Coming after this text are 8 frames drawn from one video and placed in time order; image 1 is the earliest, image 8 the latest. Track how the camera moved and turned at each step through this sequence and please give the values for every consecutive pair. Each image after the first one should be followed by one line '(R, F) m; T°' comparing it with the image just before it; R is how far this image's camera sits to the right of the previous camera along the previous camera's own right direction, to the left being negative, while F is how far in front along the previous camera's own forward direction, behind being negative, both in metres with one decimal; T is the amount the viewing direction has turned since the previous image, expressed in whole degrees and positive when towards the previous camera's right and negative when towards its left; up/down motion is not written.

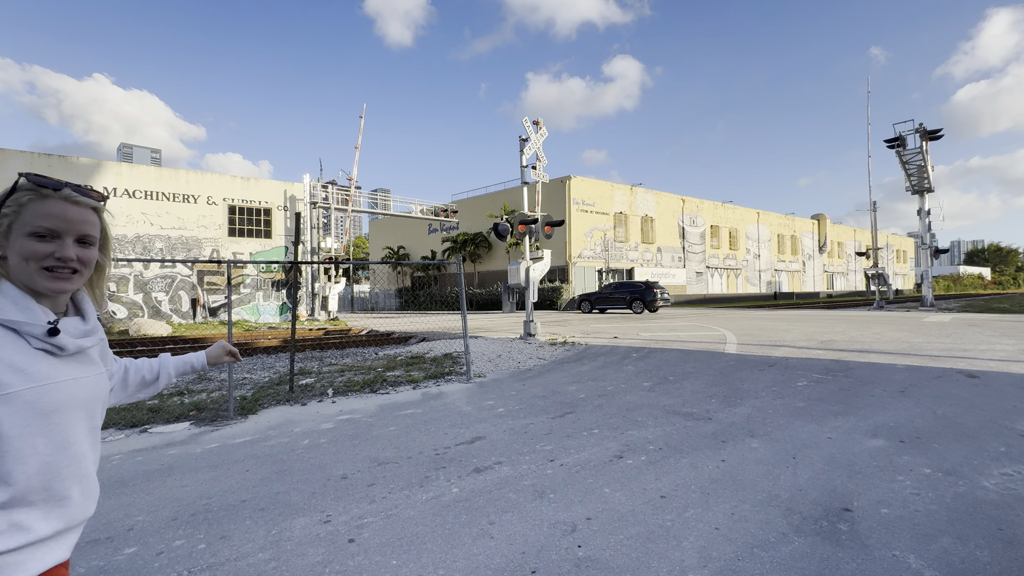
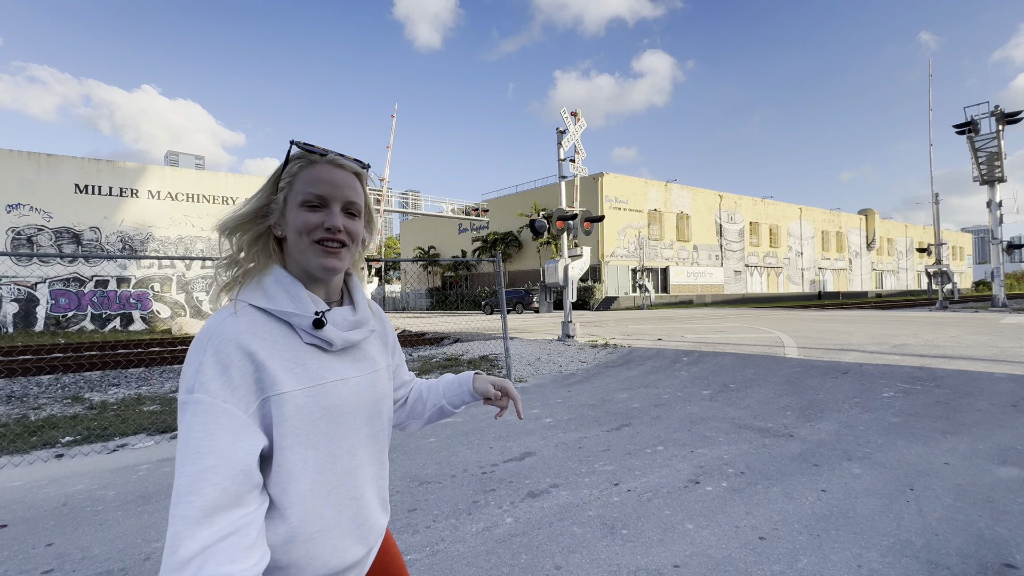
(-0.2, +0.5) m; -4°
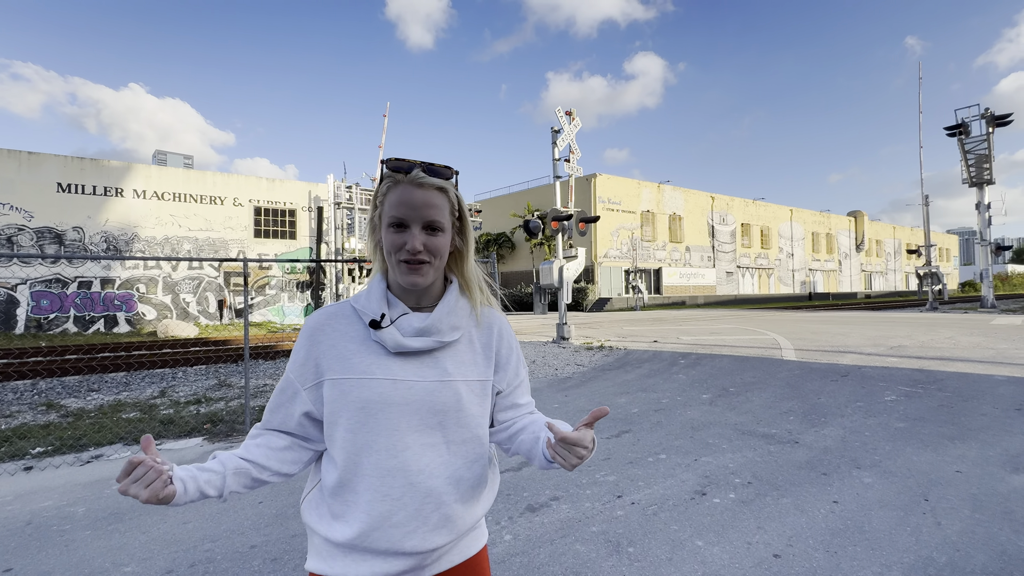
(0.0, +0.2) m; +1°
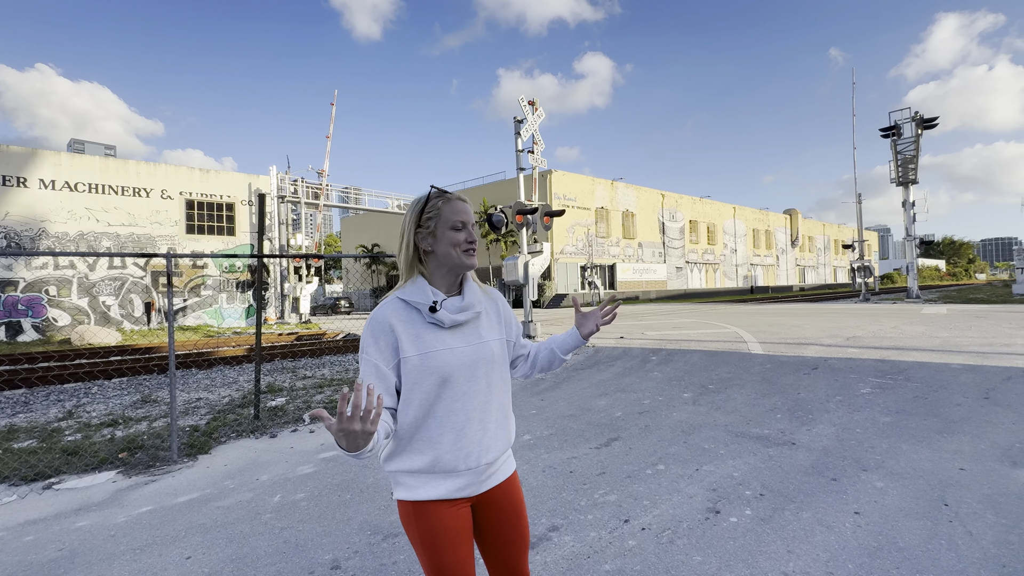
(-0.2, +0.5) m; +6°
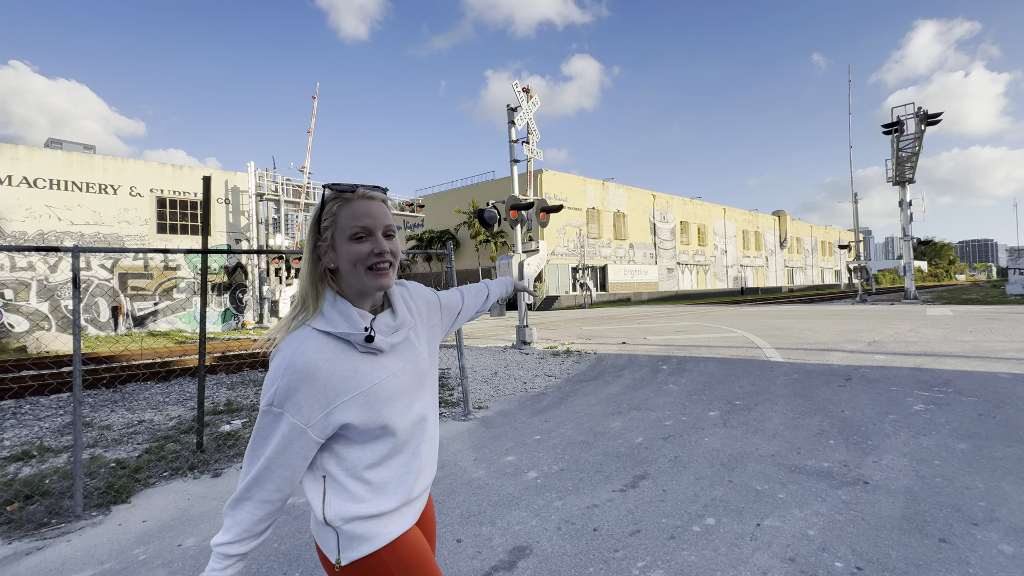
(-0.1, +0.9) m; +1°
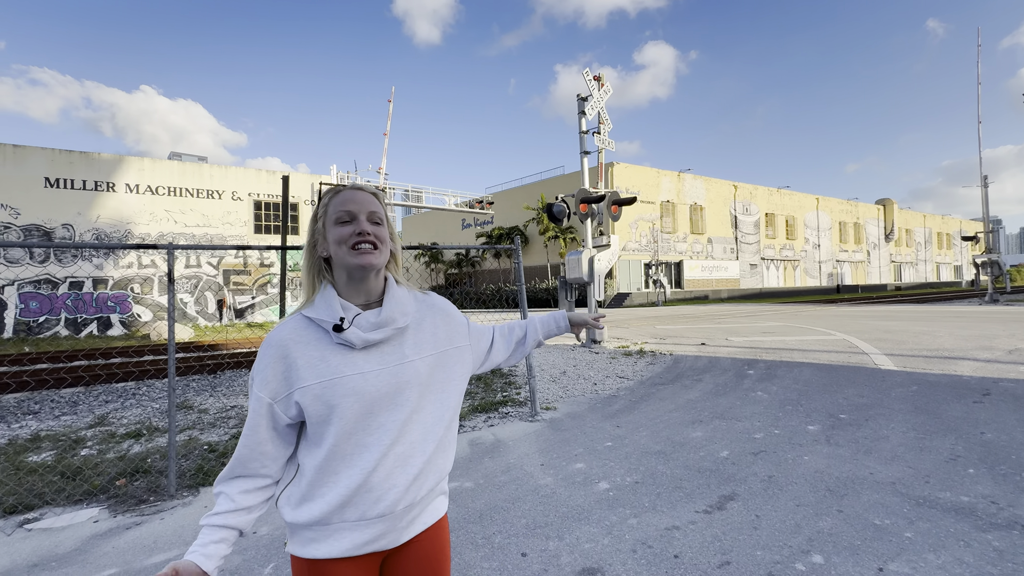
(0.0, +0.2) m; -9°
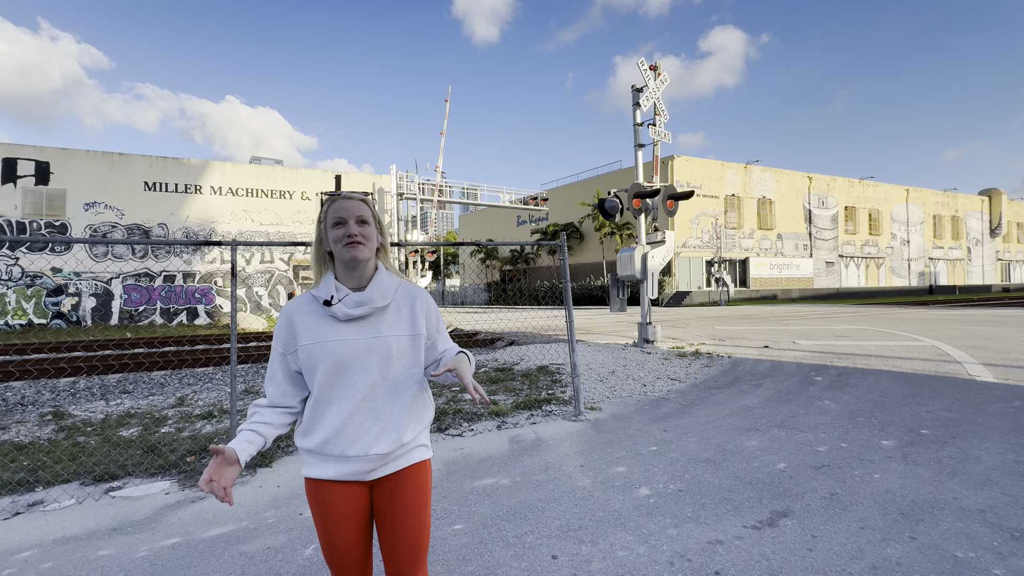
(+0.1, +0.1) m; -7°
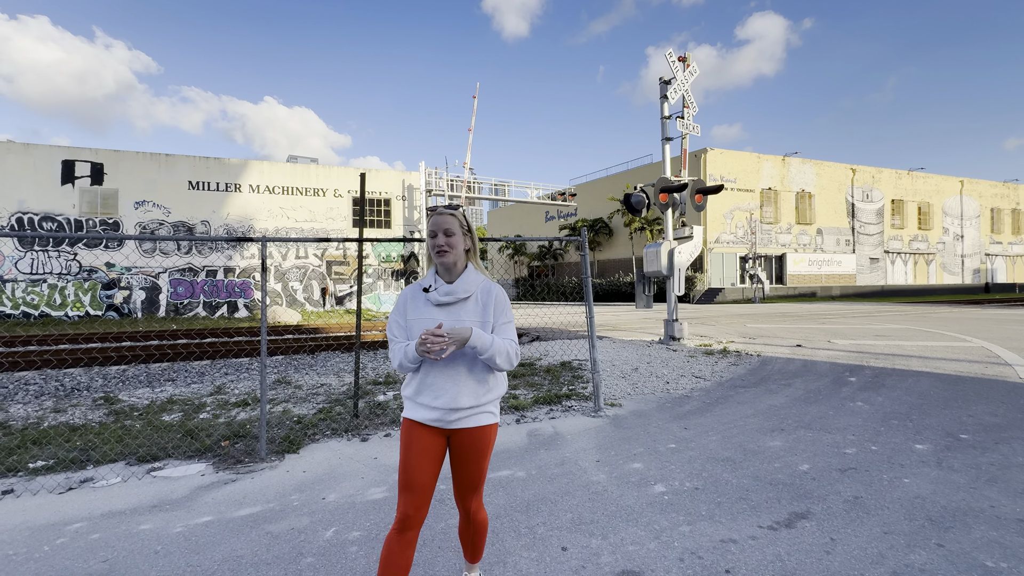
(+0.1, 0.0) m; -4°
